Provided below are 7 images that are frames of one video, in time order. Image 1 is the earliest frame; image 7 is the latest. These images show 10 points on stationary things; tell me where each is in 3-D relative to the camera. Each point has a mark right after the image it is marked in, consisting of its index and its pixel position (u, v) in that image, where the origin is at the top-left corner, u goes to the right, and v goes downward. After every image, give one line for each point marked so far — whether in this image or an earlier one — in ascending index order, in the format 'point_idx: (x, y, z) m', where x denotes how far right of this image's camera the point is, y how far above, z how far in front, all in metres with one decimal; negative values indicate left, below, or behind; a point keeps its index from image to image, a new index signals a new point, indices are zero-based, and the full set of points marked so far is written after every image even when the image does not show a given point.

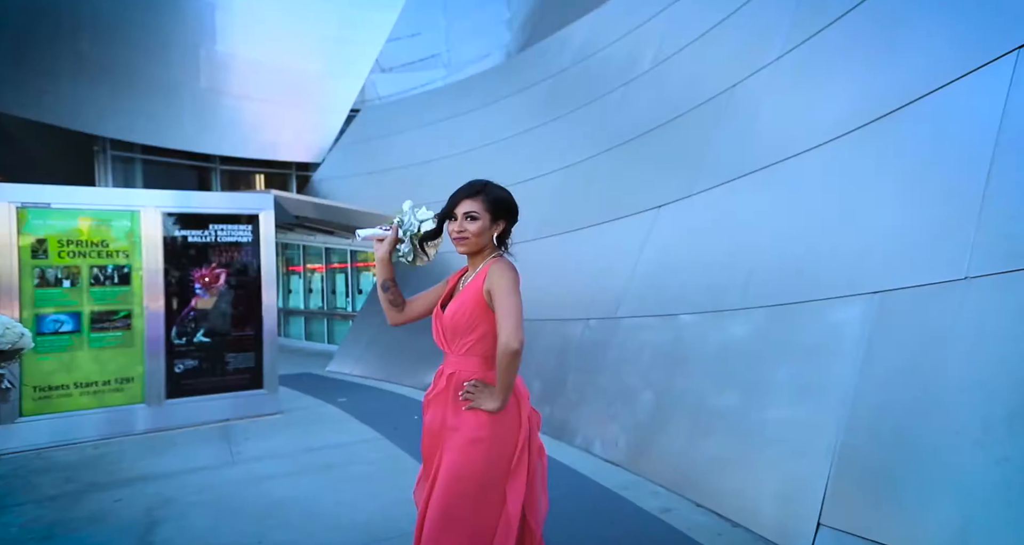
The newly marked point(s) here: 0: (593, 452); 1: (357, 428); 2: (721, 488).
0: (+0.7, -1.7, +5.1) m
1: (-1.9, -1.9, +6.6) m
2: (+1.4, -1.5, +3.7) m
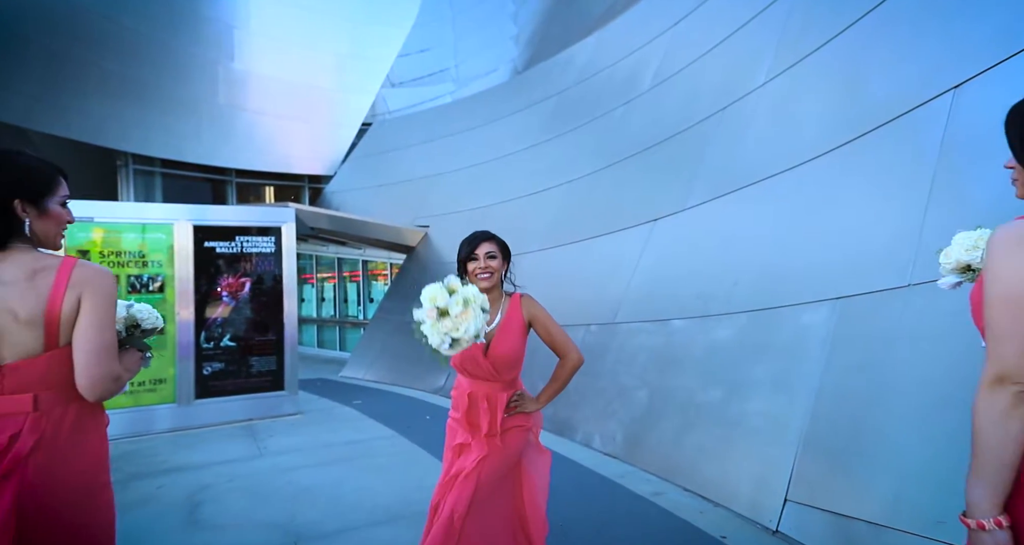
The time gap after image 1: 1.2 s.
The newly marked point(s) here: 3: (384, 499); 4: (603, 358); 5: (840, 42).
0: (+0.8, -1.7, +5.5) m
1: (-1.8, -2.0, +7.1) m
2: (+1.5, -1.5, +4.2) m
3: (-1.0, -1.8, +4.4) m
4: (+1.0, -0.9, +5.9) m
5: (+2.8, +2.0, +4.7) m
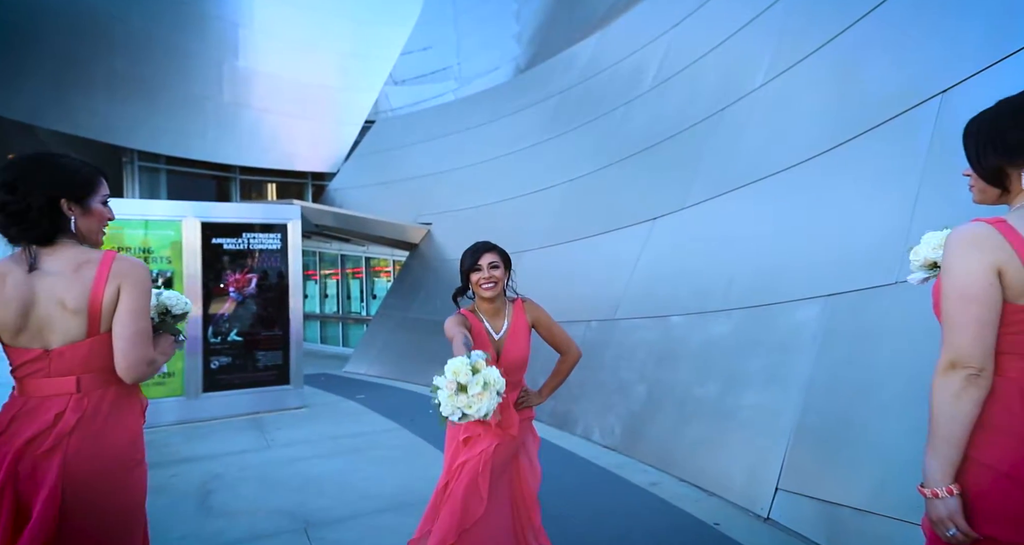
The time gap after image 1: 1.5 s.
0: (+0.8, -1.7, +5.6) m
1: (-1.8, -1.9, +7.2) m
2: (+1.5, -1.5, +4.3) m
3: (-1.0, -1.8, +4.6) m
4: (+1.0, -0.9, +6.0) m
5: (+2.8, +2.0, +4.8) m
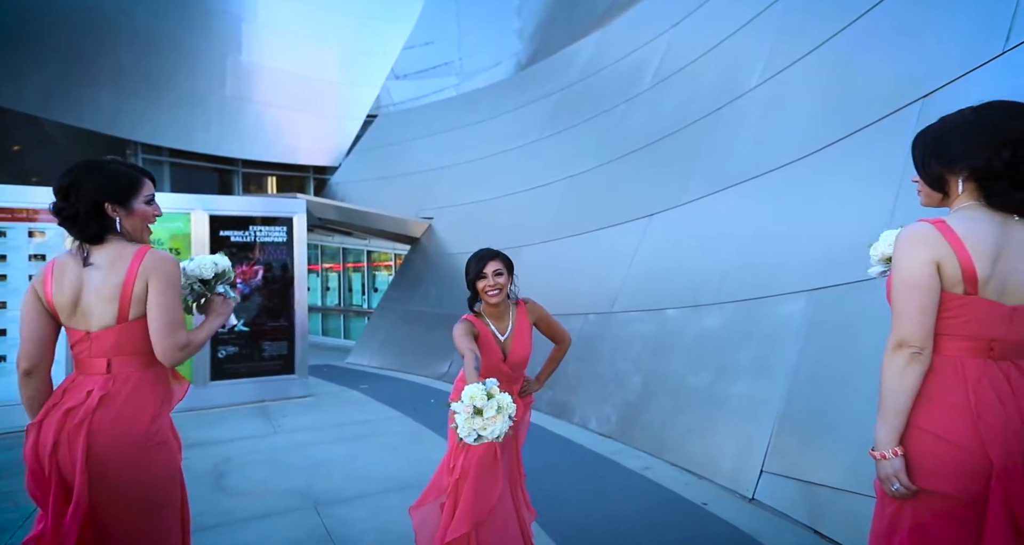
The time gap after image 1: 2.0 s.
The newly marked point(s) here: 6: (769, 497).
0: (+0.8, -1.6, +5.9) m
1: (-1.8, -1.8, +7.4) m
2: (+1.5, -1.4, +4.5) m
3: (-1.0, -1.7, +4.8) m
4: (+1.0, -0.8, +6.2) m
5: (+2.9, +2.0, +5.0) m
6: (+1.7, -1.5, +3.7) m
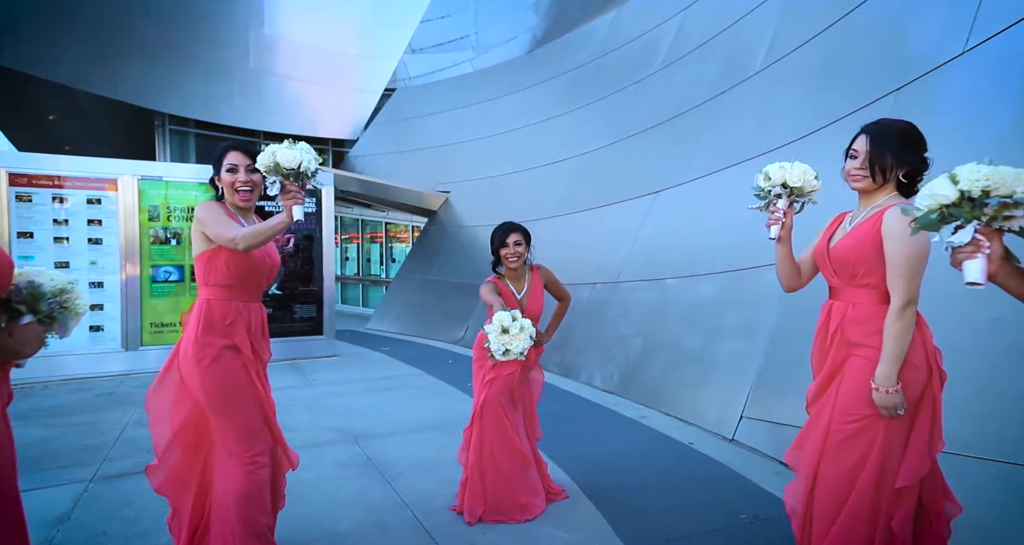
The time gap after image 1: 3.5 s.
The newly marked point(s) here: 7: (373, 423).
0: (+1.0, -1.3, +6.5) m
1: (-1.6, -1.4, +8.1) m
2: (+1.6, -1.2, +5.1) m
3: (-0.9, -1.4, +5.4) m
4: (+1.2, -0.5, +6.8) m
5: (+3.1, +2.3, +5.4) m
6: (+1.8, -1.3, +4.3) m
7: (-1.3, -1.4, +5.2) m
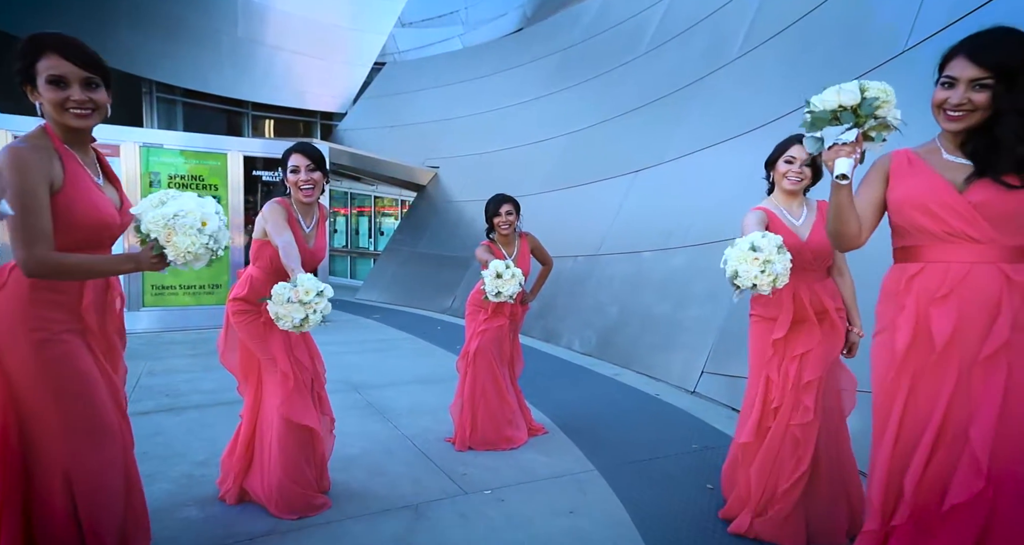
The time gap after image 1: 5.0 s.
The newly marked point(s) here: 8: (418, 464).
0: (+0.8, -1.0, +7.0) m
1: (-1.8, -0.9, +8.5) m
2: (+1.4, -0.9, +5.6) m
3: (-1.0, -1.0, +5.9) m
4: (+1.0, -0.1, +7.3) m
5: (+3.0, +2.6, +5.9) m
6: (+1.7, -1.0, +4.8) m
7: (-1.4, -1.1, +5.6) m
8: (-0.6, -1.2, +3.3) m
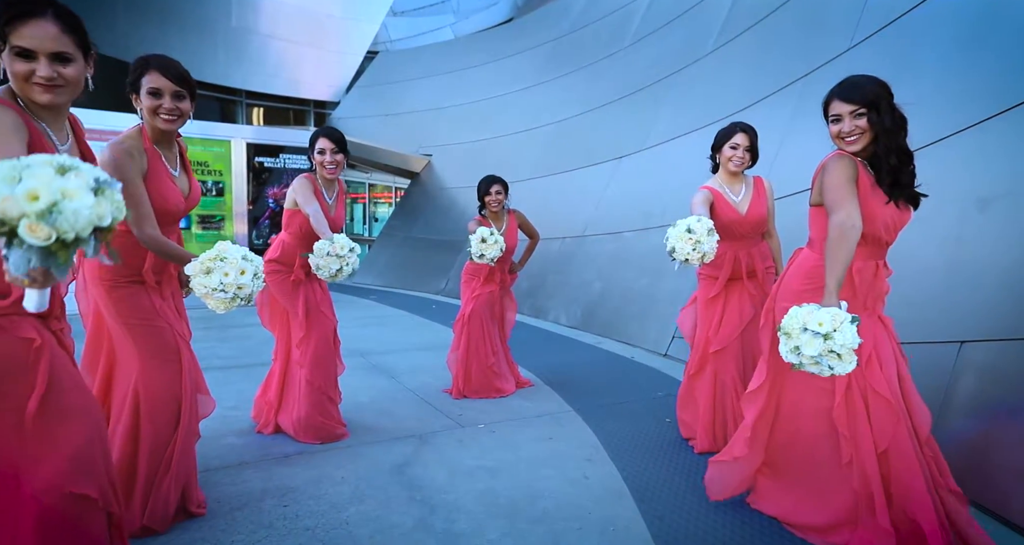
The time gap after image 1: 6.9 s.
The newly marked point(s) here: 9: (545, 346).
0: (+0.6, -0.7, +7.5) m
1: (-2.0, -0.6, +9.0) m
2: (+1.3, -0.6, +6.2) m
3: (-1.2, -0.8, +6.4) m
4: (+0.8, +0.2, +7.8) m
5: (+2.9, +2.8, +6.4) m
6: (+1.6, -0.8, +5.4) m
7: (-1.6, -0.8, +6.1) m
8: (-0.6, -0.9, +3.9) m
9: (+0.4, -0.8, +6.3) m
